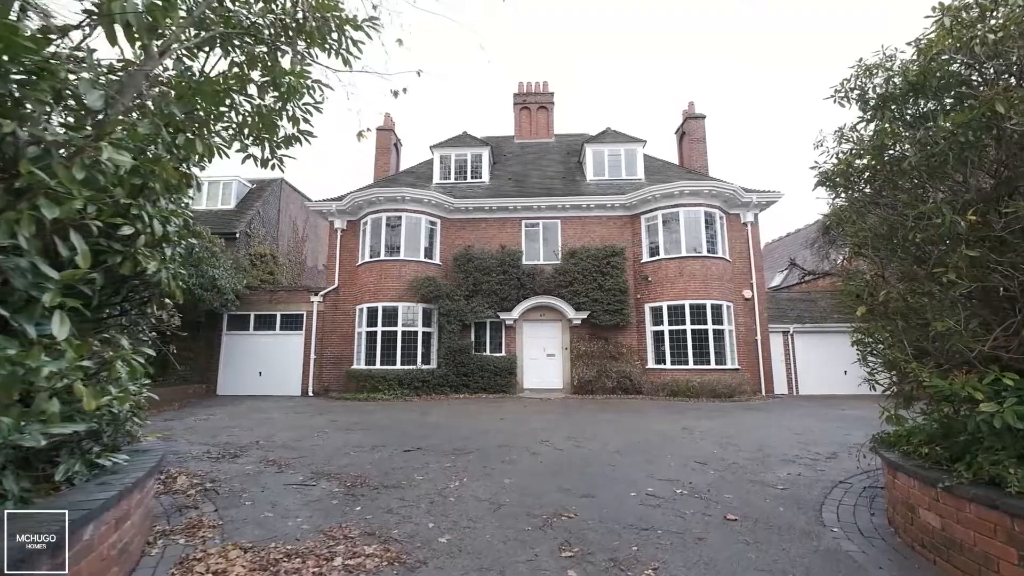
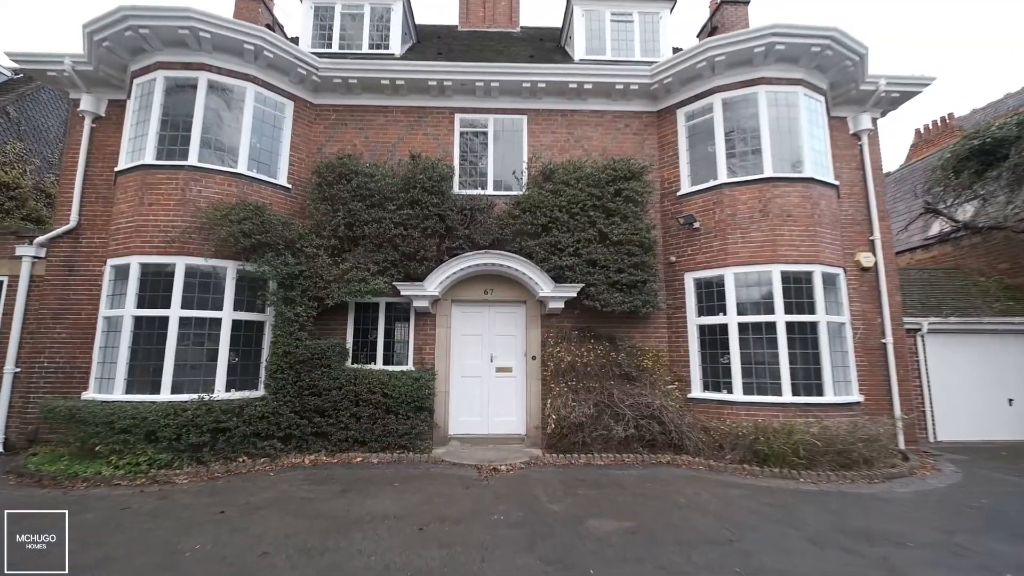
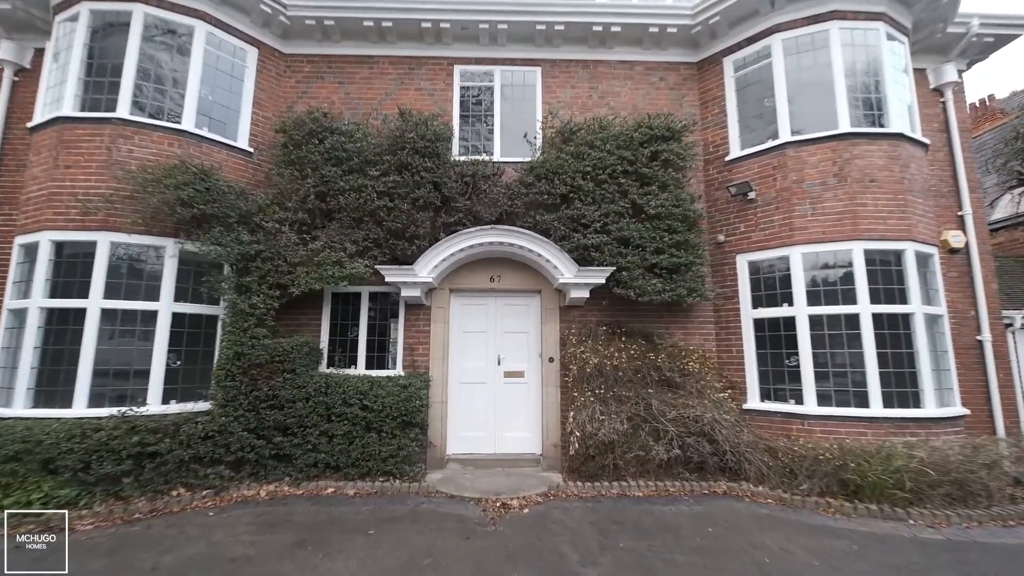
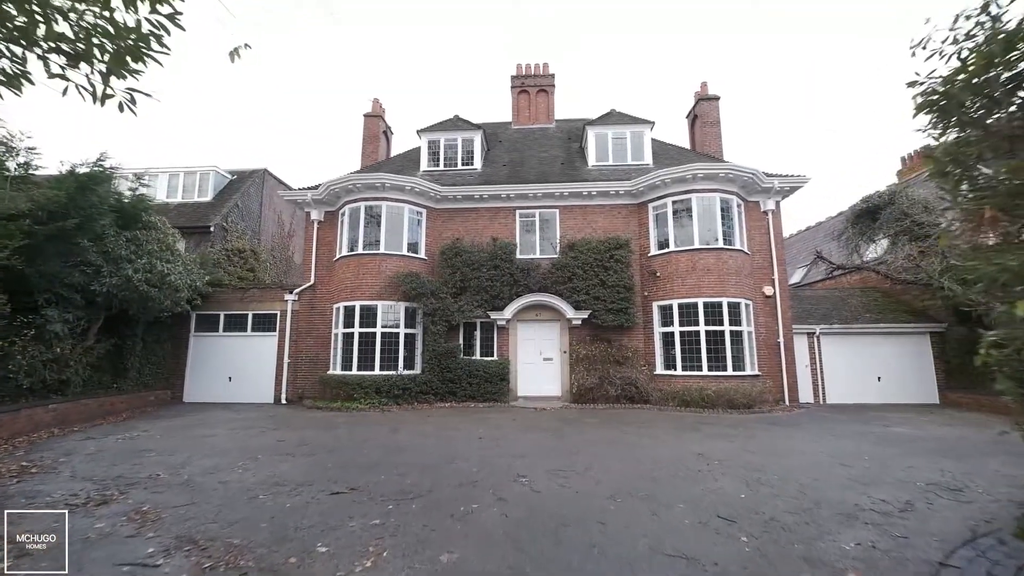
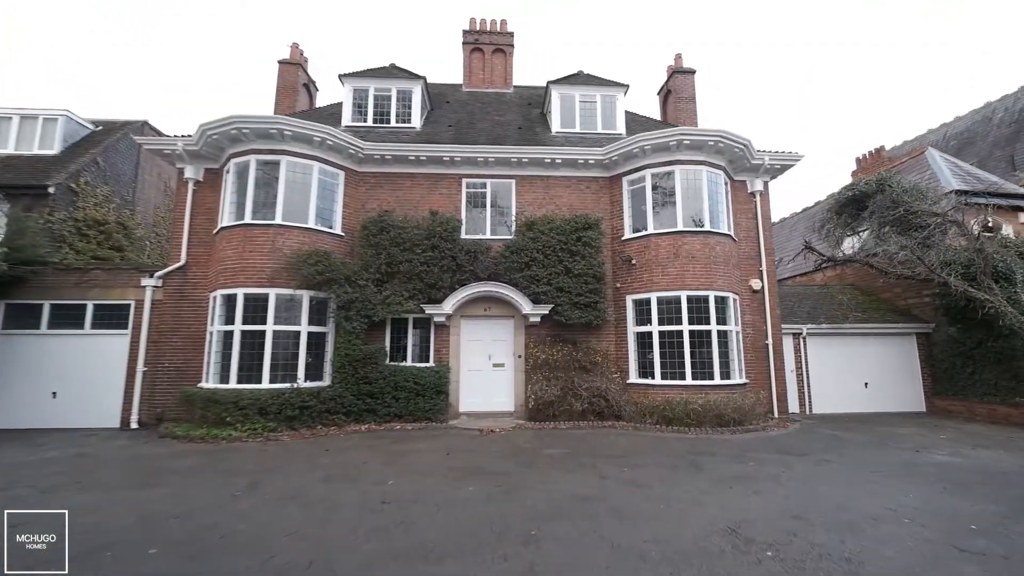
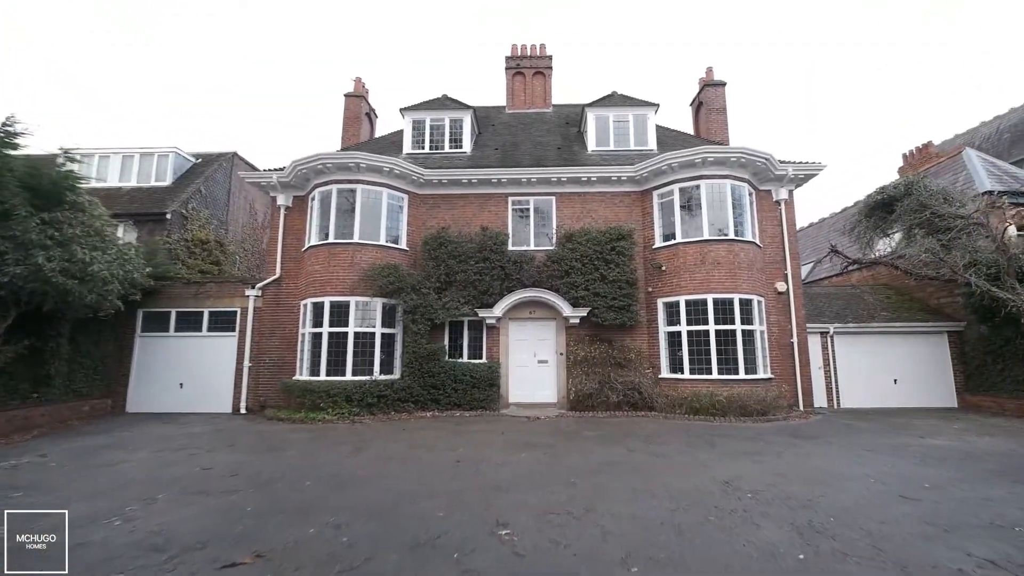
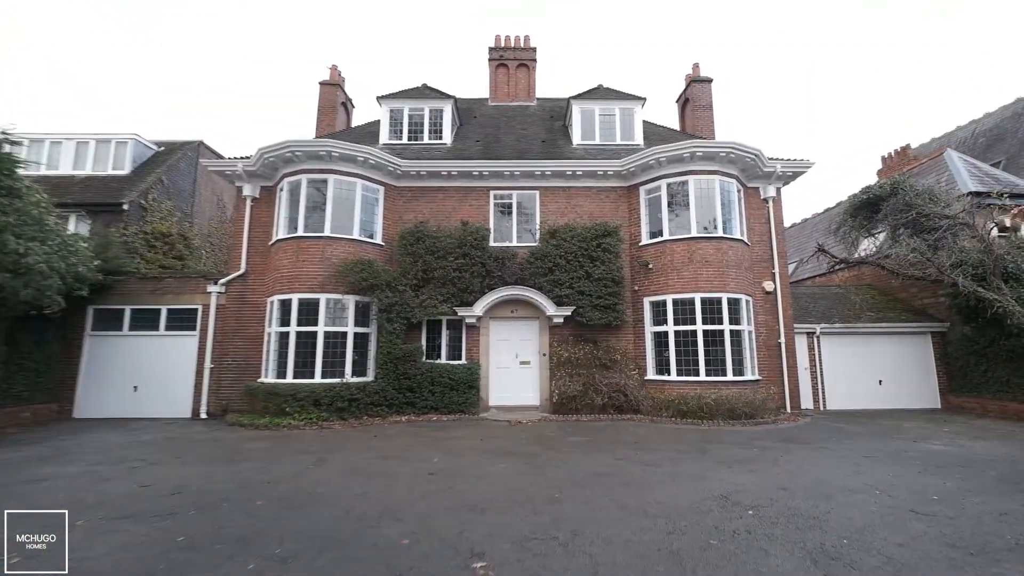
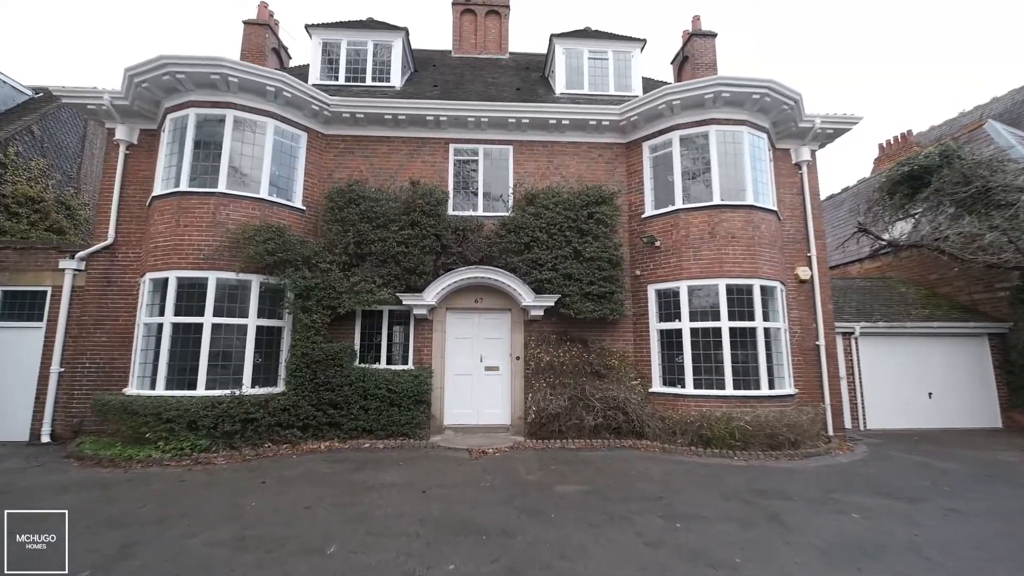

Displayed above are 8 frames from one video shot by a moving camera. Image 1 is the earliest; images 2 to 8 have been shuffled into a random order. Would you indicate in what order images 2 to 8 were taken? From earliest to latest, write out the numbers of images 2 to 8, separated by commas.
4, 6, 7, 5, 8, 2, 3
